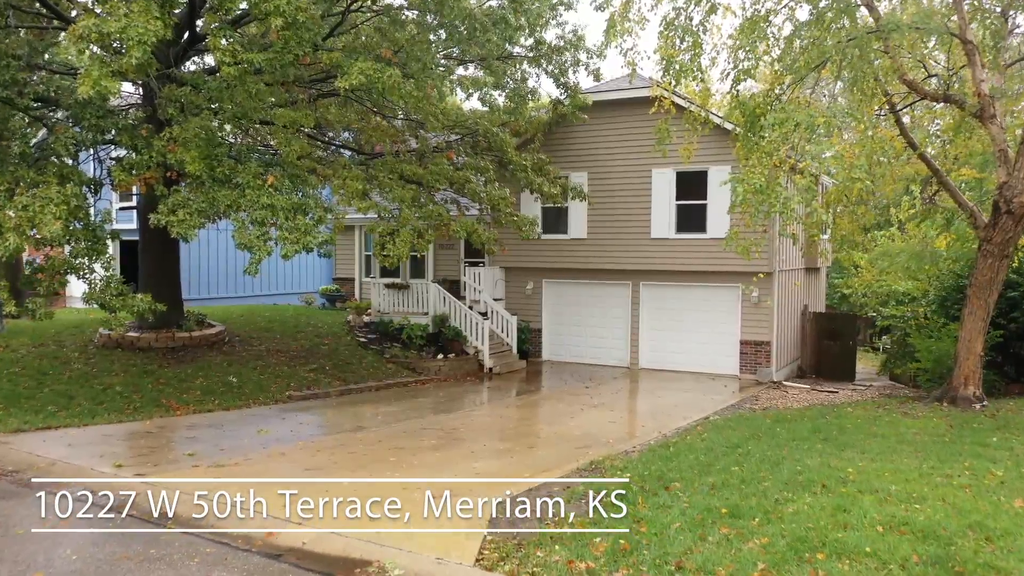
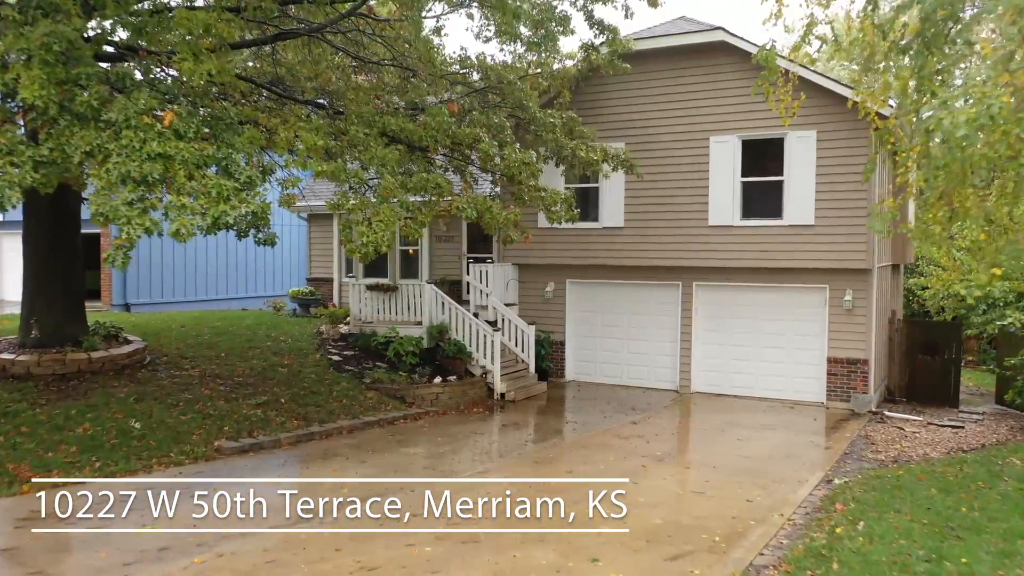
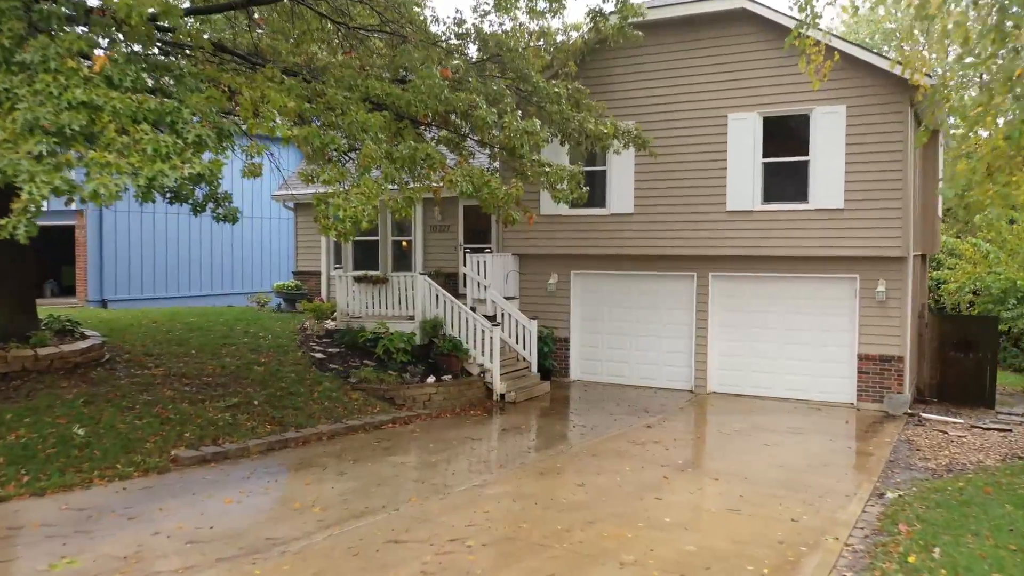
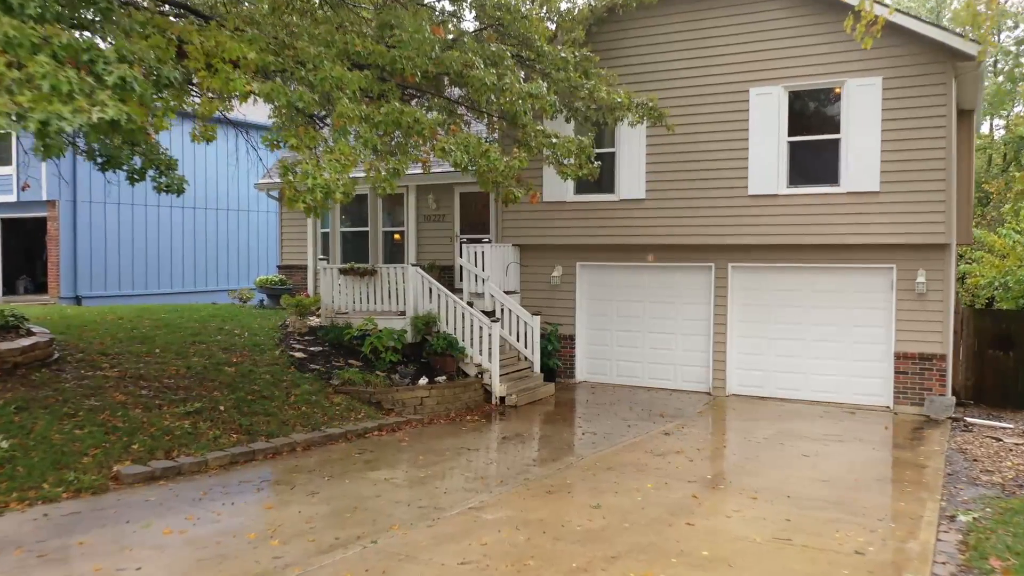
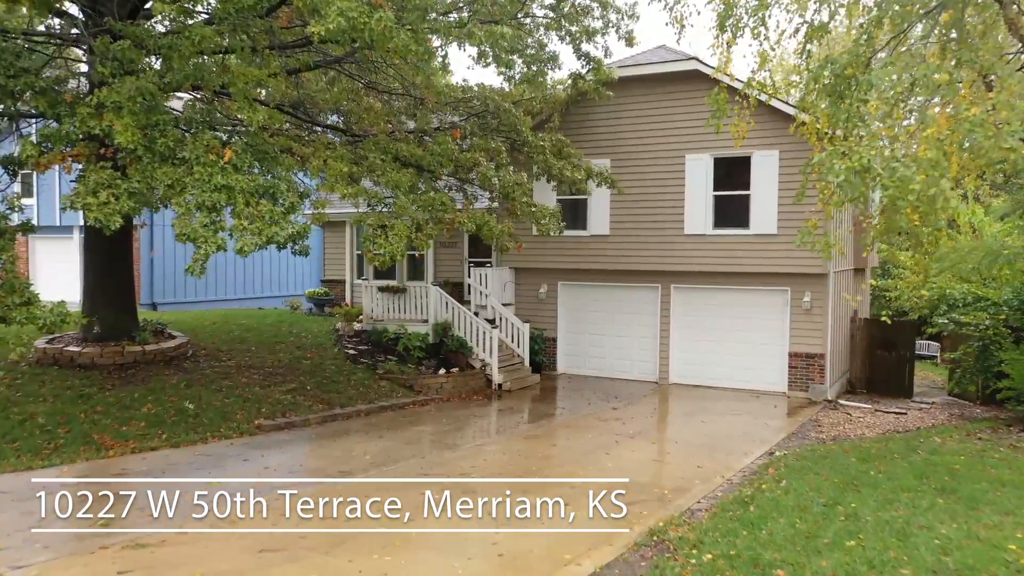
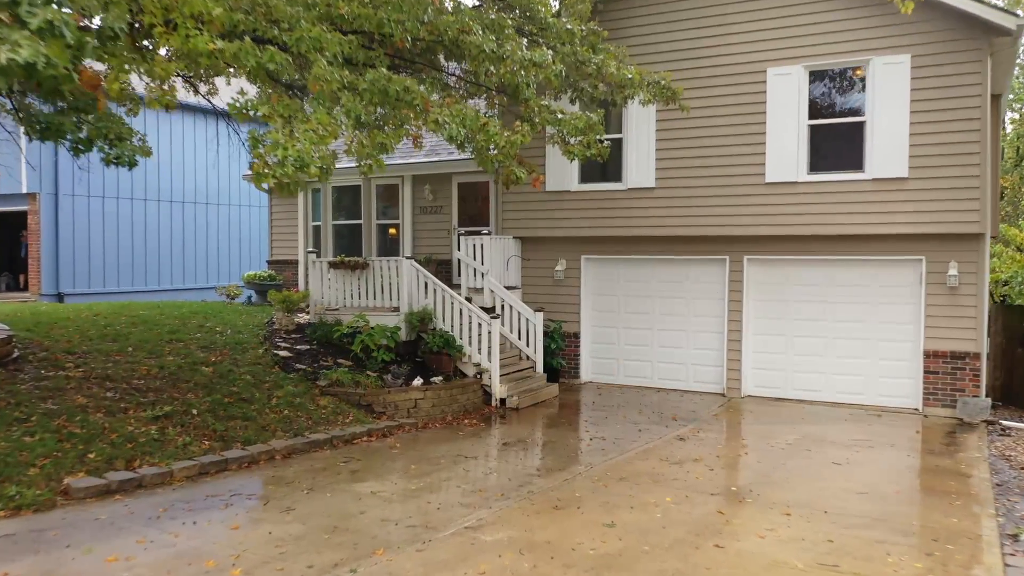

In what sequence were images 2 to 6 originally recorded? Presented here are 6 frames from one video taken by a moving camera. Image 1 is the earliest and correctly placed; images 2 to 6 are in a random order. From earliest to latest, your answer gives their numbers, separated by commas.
5, 2, 3, 4, 6
